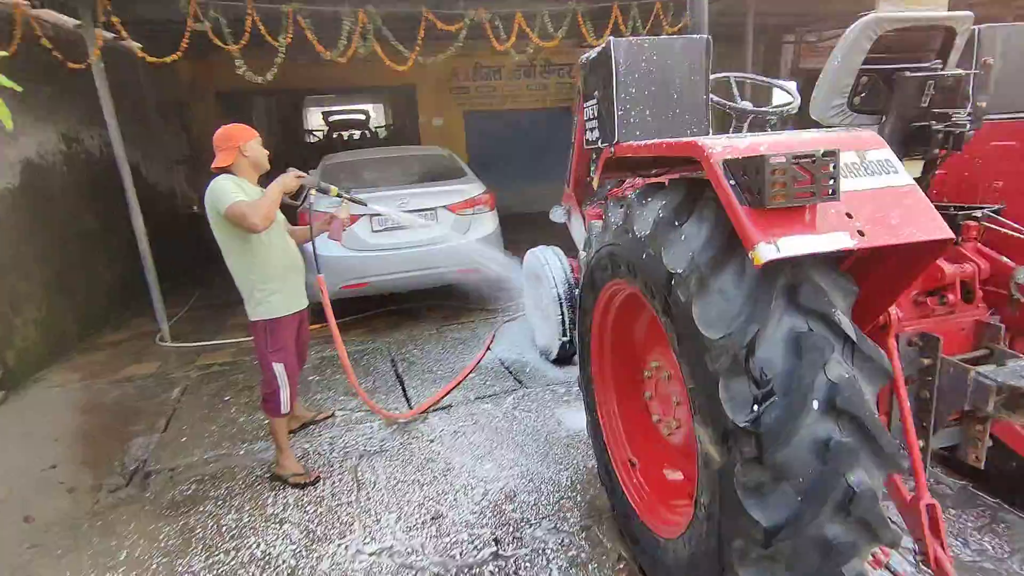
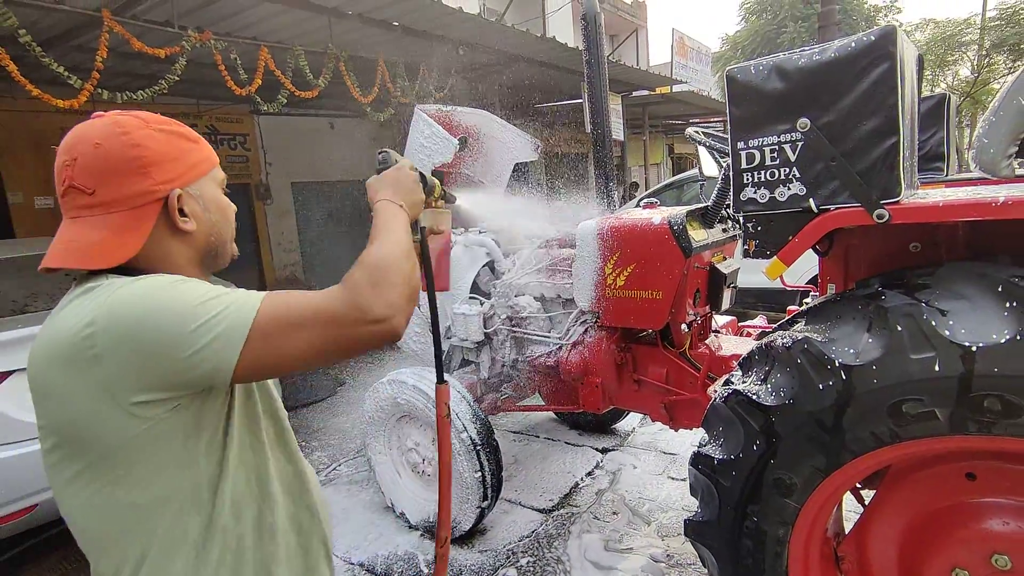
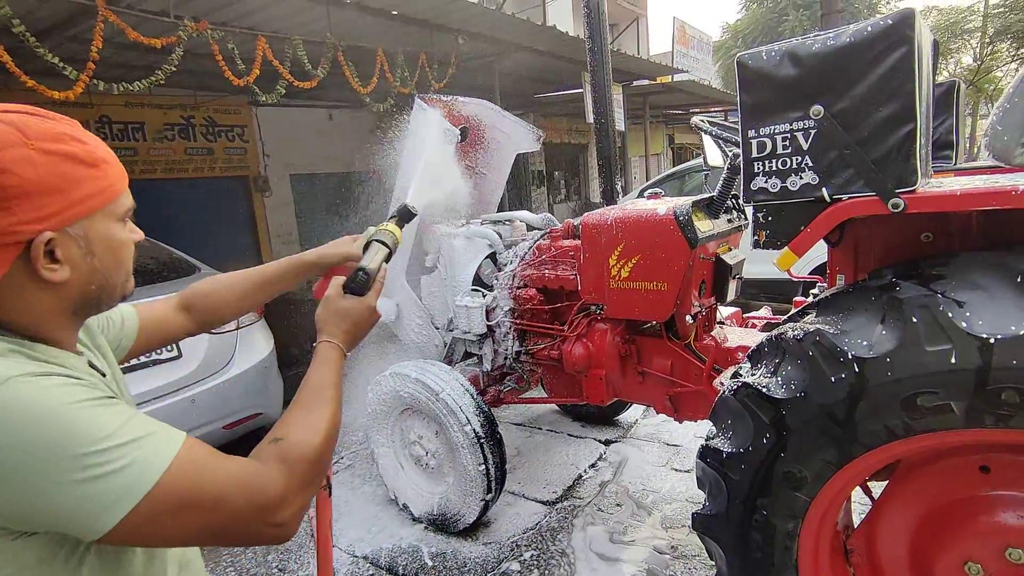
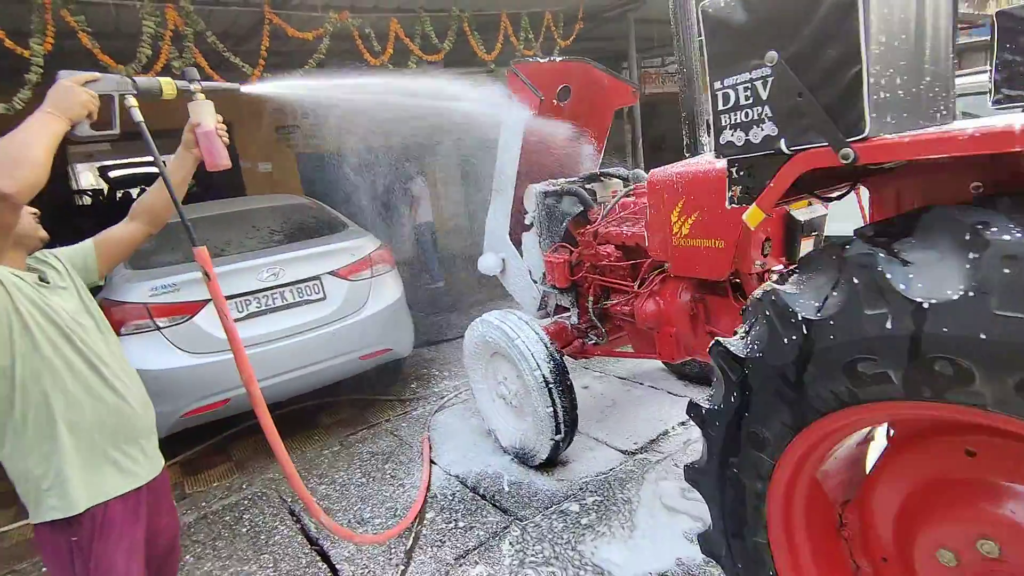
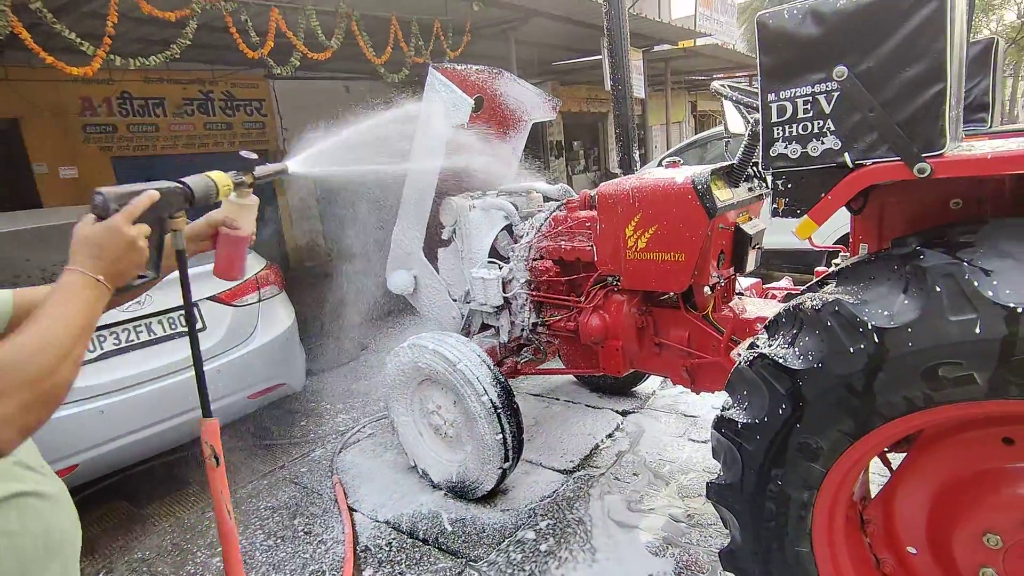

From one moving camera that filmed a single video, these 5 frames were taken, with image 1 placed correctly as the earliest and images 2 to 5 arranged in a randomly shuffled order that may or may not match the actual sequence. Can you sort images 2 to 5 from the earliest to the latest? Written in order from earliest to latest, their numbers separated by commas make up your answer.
4, 5, 3, 2
